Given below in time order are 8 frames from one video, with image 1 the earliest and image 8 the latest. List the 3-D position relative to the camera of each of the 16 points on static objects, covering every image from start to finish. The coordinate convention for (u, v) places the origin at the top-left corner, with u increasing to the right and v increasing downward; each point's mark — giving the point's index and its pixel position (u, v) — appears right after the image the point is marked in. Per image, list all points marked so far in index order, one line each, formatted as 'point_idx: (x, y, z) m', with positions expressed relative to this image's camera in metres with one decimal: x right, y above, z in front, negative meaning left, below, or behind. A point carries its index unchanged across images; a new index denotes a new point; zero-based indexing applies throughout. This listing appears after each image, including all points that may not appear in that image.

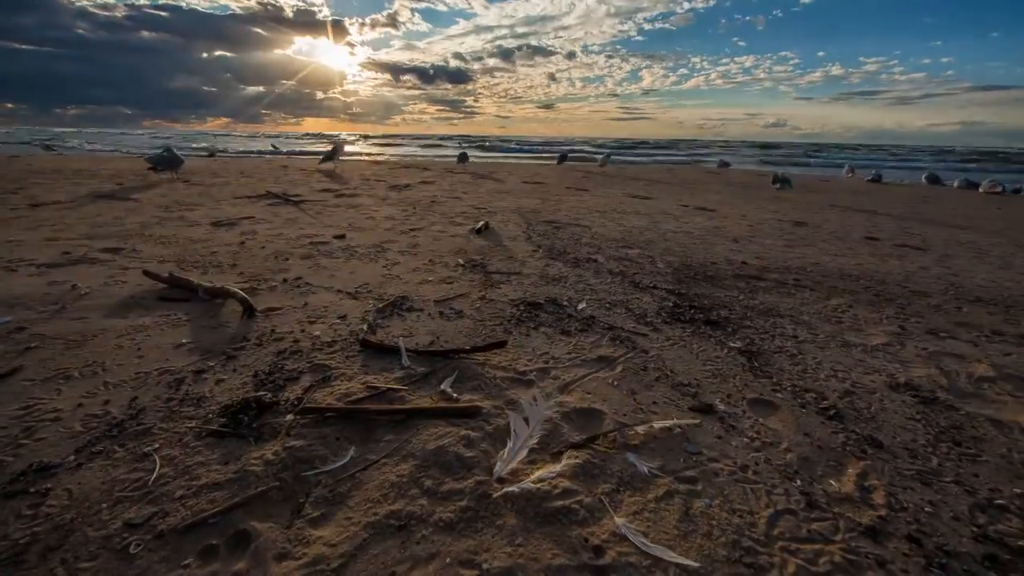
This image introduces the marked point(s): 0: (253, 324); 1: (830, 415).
0: (-2.5, -0.3, +3.6) m
1: (+2.4, -0.9, +2.8) m
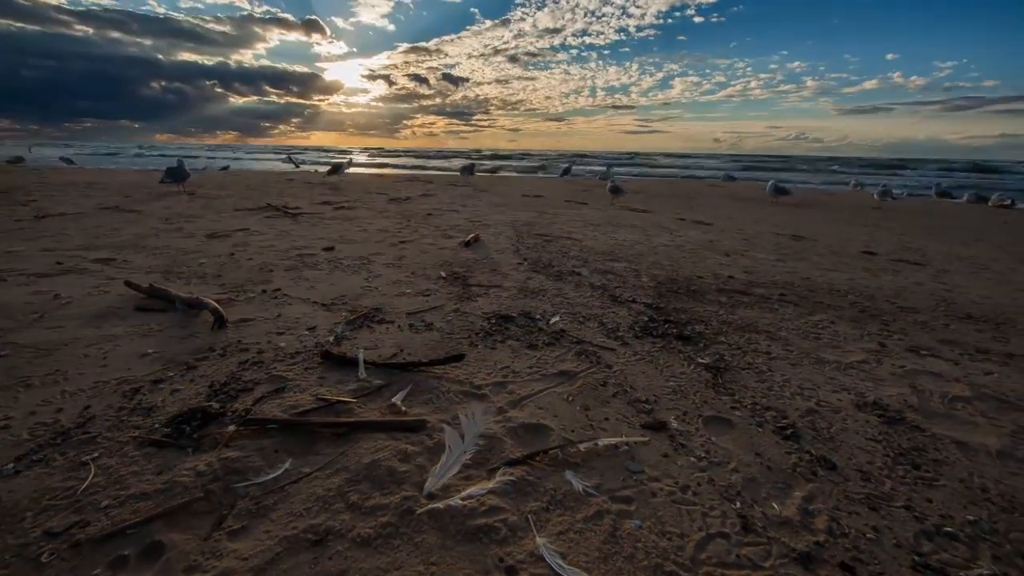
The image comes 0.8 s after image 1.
0: (-2.8, -0.5, +3.6) m
1: (+2.0, -1.1, +2.7) m
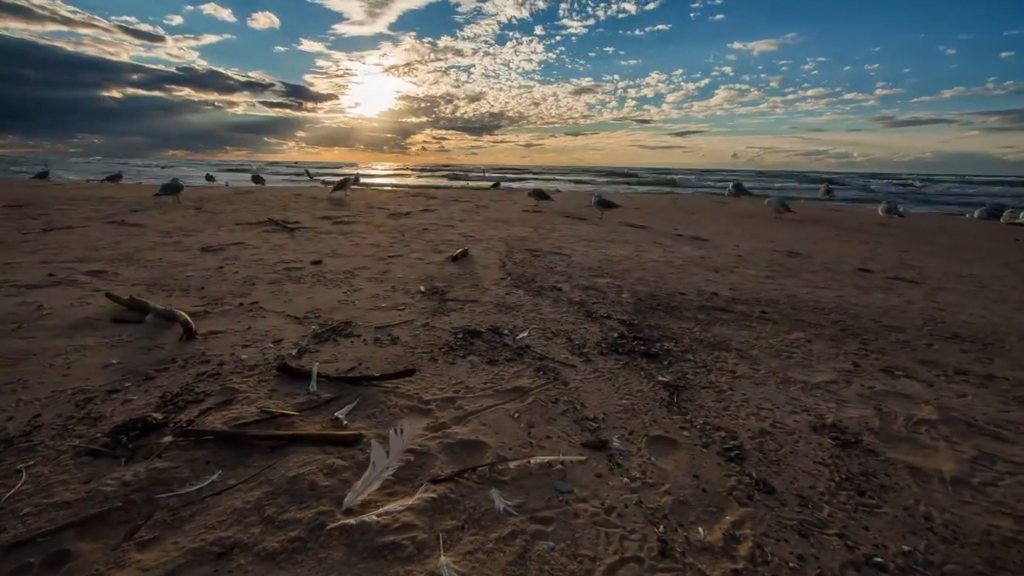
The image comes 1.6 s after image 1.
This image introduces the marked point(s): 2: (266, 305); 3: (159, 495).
0: (-3.2, -0.6, +3.7) m
1: (+1.5, -1.2, +2.7) m
2: (-3.3, -0.2, +5.0) m
3: (-2.0, -1.1, +2.1) m
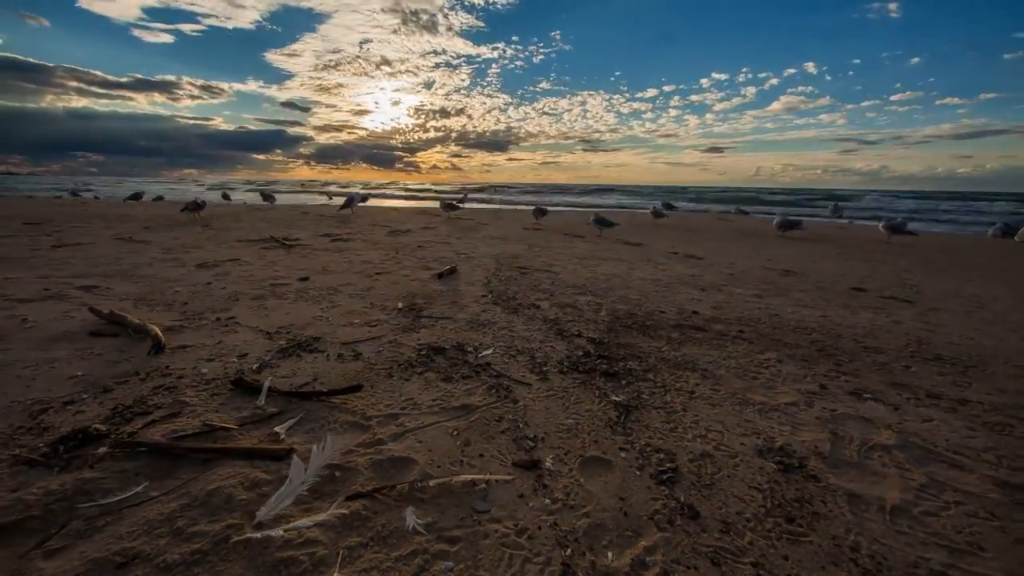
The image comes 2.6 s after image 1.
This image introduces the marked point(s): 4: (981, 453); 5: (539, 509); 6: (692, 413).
0: (-3.7, -0.7, +3.9) m
1: (+1.0, -1.3, +2.6) m
2: (-3.7, -0.4, +5.2) m
3: (-2.5, -1.2, +2.1) m
4: (+3.8, -1.3, +3.1) m
5: (+0.2, -1.4, +2.3) m
6: (+1.7, -1.2, +3.5) m
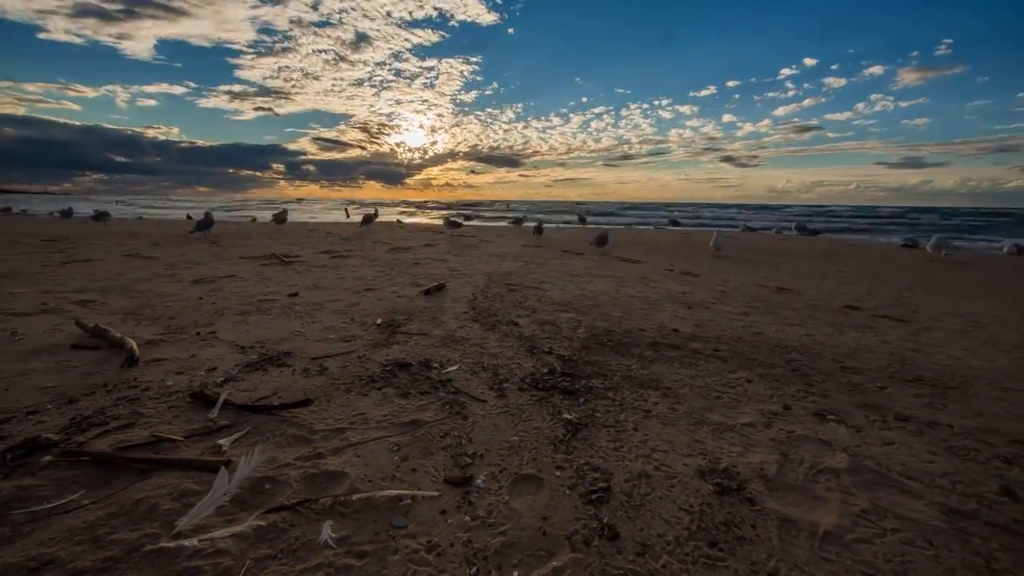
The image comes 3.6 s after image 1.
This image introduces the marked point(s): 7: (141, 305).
0: (-4.2, -0.9, +4.0) m
1: (+0.5, -1.5, +2.6) m
2: (-4.1, -0.7, +5.3) m
3: (-3.0, -1.3, +2.2) m
4: (+3.3, -1.5, +2.9) m
5: (-0.3, -1.5, +2.3) m
6: (+1.2, -1.3, +3.4) m
7: (-6.2, -0.3, +6.3) m
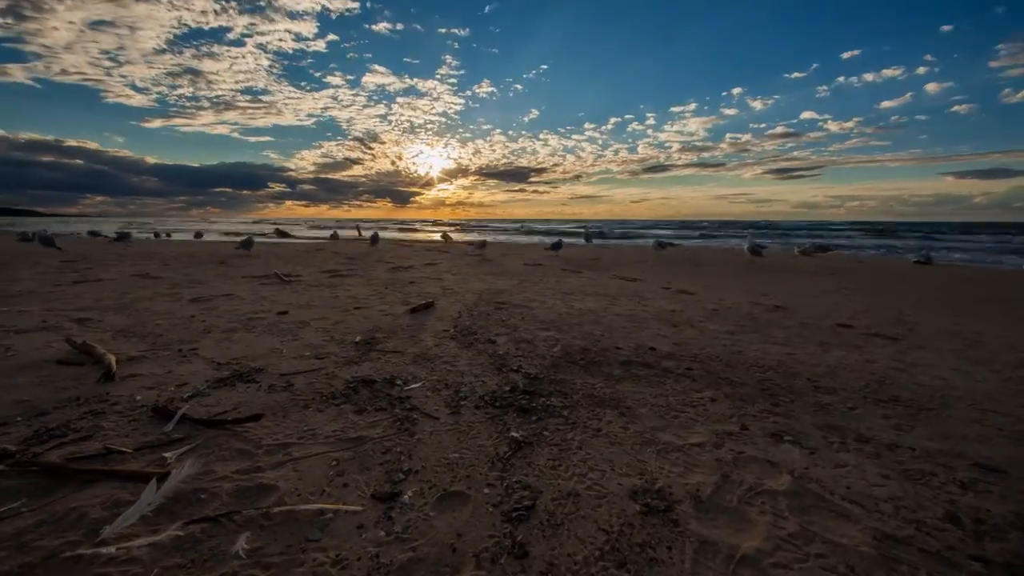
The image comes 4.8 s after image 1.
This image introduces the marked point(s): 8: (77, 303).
0: (-4.6, -1.1, +4.2) m
1: (0.0, -1.6, +2.6) m
2: (-4.6, -0.9, +5.5) m
3: (-3.5, -1.5, +2.4) m
4: (+2.8, -1.6, +2.9) m
5: (-0.9, -1.6, +2.4) m
6: (+0.7, -1.5, +3.4) m
7: (-6.6, -0.6, +6.6) m
8: (-8.8, -0.3, +7.6) m
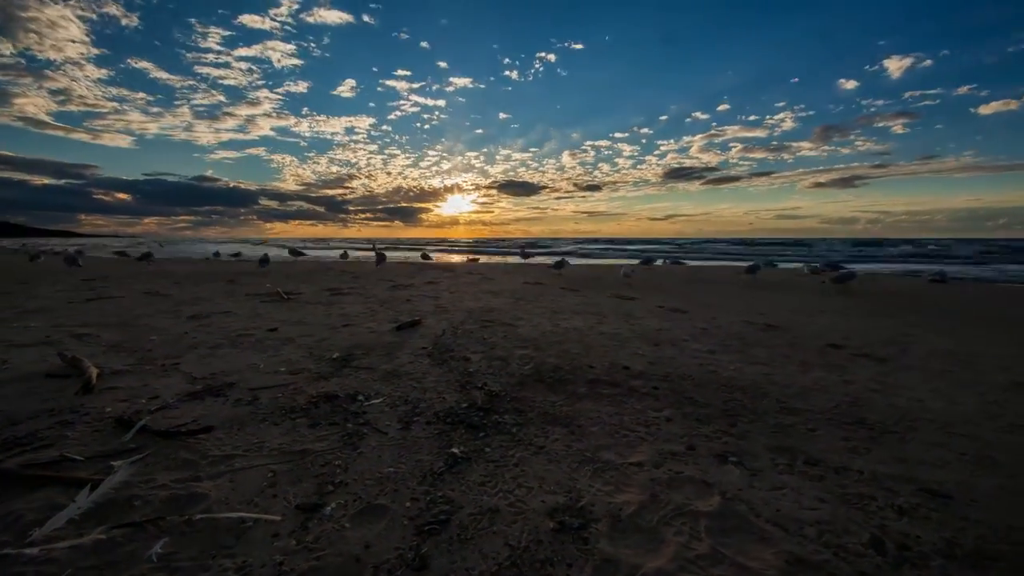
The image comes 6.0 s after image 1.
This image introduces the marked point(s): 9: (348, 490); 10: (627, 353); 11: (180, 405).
0: (-5.2, -1.3, +4.5) m
1: (-0.6, -1.7, +2.6) m
2: (-5.1, -1.2, +5.8) m
3: (-4.2, -1.6, +2.6) m
4: (+2.2, -1.8, +2.8) m
5: (-1.5, -1.7, +2.5) m
6: (+0.1, -1.7, +3.4) m
7: (-7.1, -0.9, +7.0) m
8: (-9.3, -0.7, +8.1) m
9: (-1.3, -1.6, +3.1) m
10: (+2.2, -1.3, +7.2) m
11: (-3.9, -1.4, +4.5) m
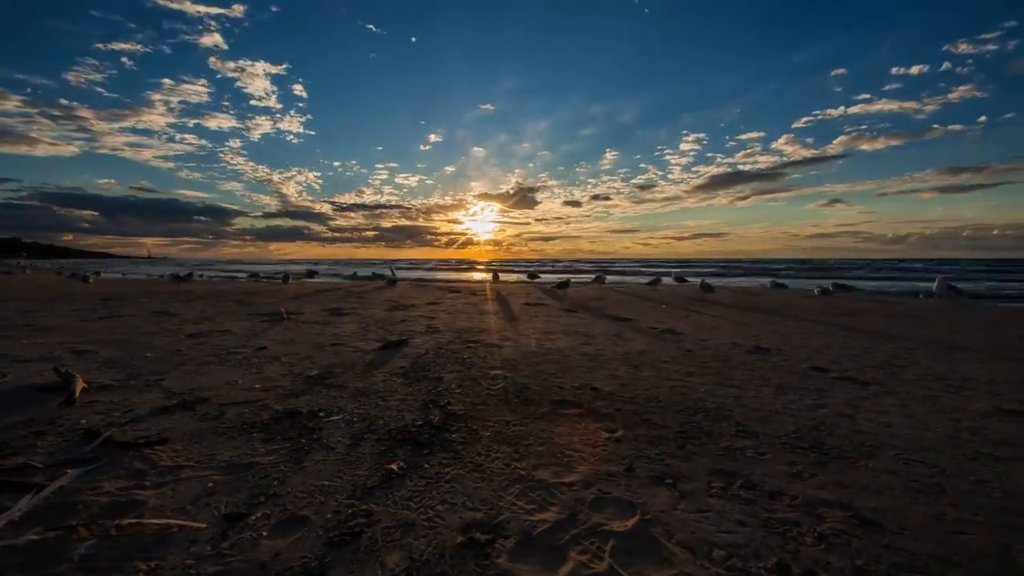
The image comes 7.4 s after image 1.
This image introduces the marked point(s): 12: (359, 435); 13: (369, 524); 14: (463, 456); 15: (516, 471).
0: (-5.8, -1.6, +4.8) m
1: (-1.3, -1.9, +2.8) m
2: (-5.6, -1.5, +6.1) m
3: (-4.9, -1.7, +2.8) m
4: (+1.5, -1.9, +2.8) m
5: (-2.2, -1.9, +2.6) m
6: (-0.6, -1.9, +3.5) m
7: (-7.6, -1.3, +7.4) m
8: (-9.7, -1.1, +8.6) m
9: (-2.0, -1.8, +3.2) m
10: (+1.7, -1.7, +7.3) m
11: (-4.5, -1.6, +4.7) m
12: (-1.8, -1.8, +4.5) m
13: (-1.1, -1.9, +2.9) m
14: (-0.5, -1.8, +4.1) m
15: (+0.1, -1.9, +3.8) m
